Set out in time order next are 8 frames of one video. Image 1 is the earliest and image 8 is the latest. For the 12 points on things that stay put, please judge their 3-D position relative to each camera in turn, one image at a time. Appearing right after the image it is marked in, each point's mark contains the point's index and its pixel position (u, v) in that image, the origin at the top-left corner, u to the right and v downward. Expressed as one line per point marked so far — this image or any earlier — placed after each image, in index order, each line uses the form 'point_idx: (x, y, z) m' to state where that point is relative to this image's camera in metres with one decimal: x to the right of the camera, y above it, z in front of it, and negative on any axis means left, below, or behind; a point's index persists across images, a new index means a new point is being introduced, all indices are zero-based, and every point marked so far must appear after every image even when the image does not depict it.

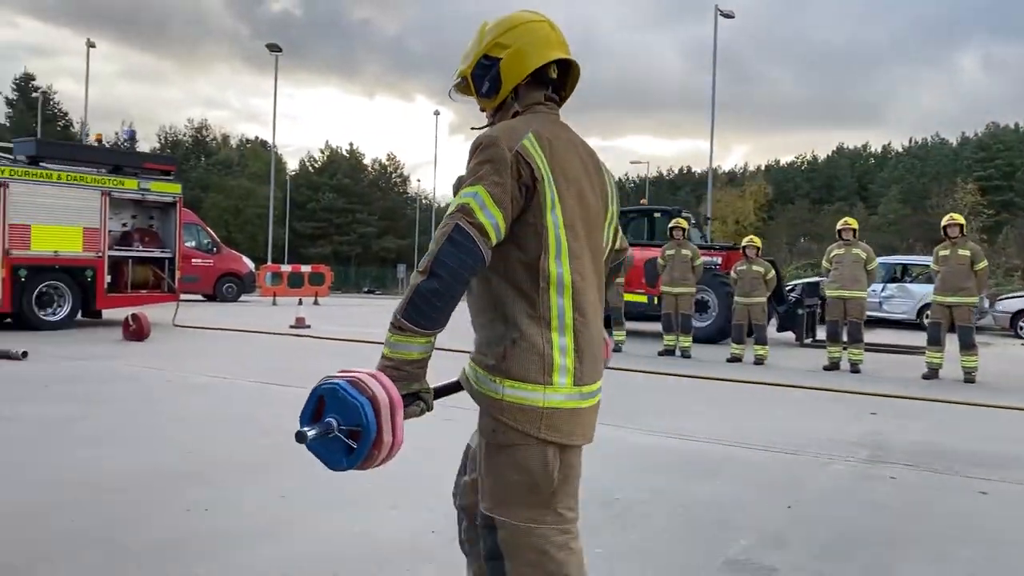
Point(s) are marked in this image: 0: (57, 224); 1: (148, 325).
0: (-7.2, +1.0, +13.8) m
1: (-5.2, -0.5, +12.4) m
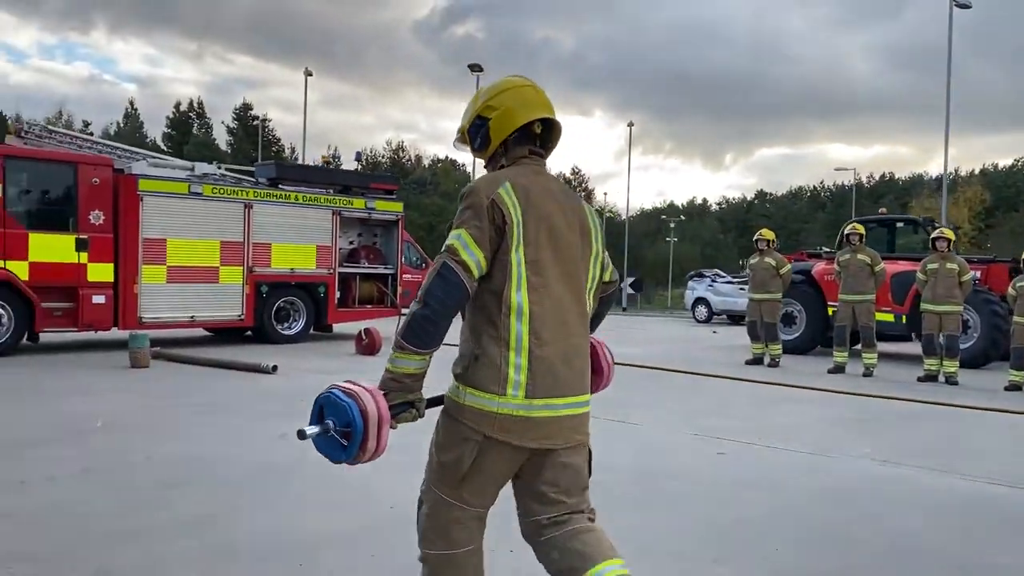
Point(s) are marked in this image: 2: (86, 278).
0: (-3.6, +0.8, +14.5) m
1: (-1.9, -0.7, +12.6) m
2: (-6.0, +0.1, +12.3) m
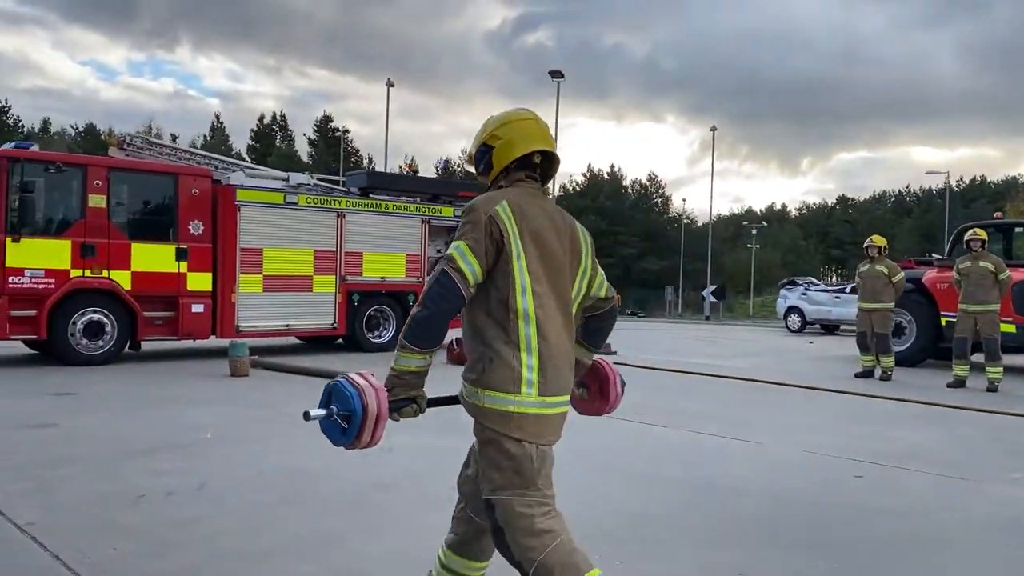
0: (-2.1, +0.6, +14.4) m
1: (-0.6, -0.9, +12.4) m
2: (-4.6, 0.0, +12.5) m
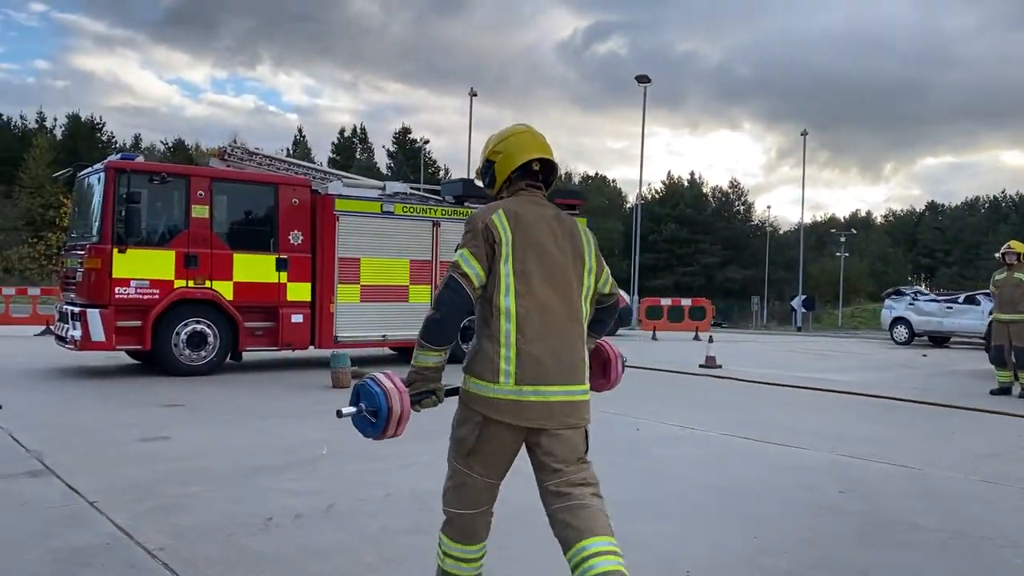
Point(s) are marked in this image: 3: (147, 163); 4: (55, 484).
0: (-0.5, +0.5, +14.1) m
1: (+0.8, -1.0, +12.0) m
2: (-3.2, -0.1, +12.4) m
3: (-4.7, +1.6, +11.5) m
4: (-2.9, -1.3, +5.6) m
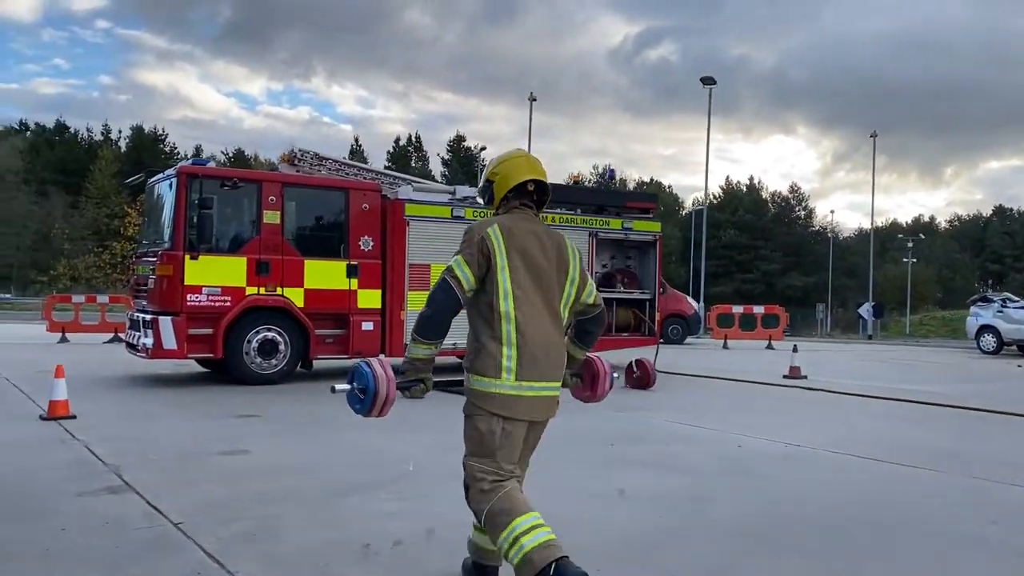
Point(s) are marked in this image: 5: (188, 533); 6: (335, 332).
0: (+0.6, +0.3, +13.7) m
1: (+1.8, -1.1, +11.5) m
2: (-2.2, -0.2, +12.1) m
3: (-3.8, +1.5, +11.3) m
4: (-2.3, -1.3, +5.3) m
5: (-1.7, -1.3, +4.7) m
6: (-2.4, -0.6, +12.1) m
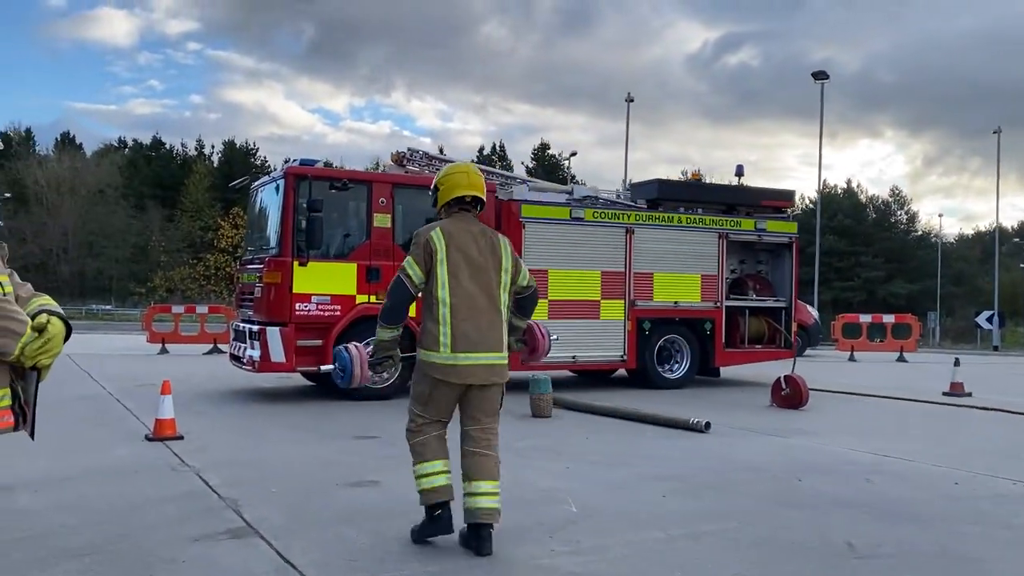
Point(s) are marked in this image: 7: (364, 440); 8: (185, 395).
0: (+2.4, +0.2, +12.5) m
1: (+3.4, -1.1, +10.2) m
2: (-0.5, -0.3, +11.2) m
3: (-2.2, +1.4, +10.6) m
4: (-1.3, -1.3, +4.5) m
5: (-0.8, -1.3, +3.8) m
6: (-0.8, -0.7, +11.3) m
7: (-1.3, -1.3, +7.7) m
8: (-4.1, -1.3, +11.0) m
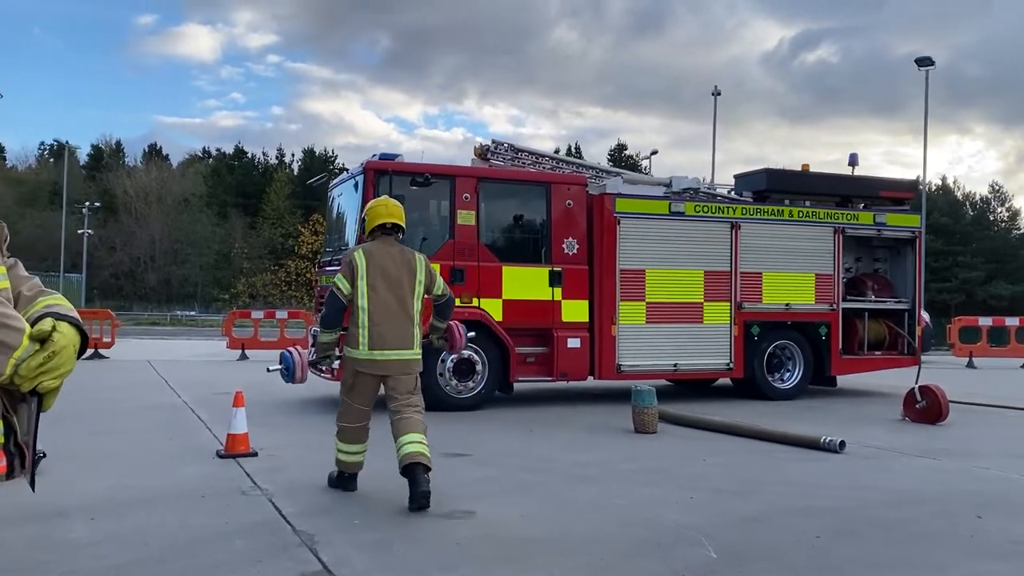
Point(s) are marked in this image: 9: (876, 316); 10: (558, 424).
0: (+3.6, +0.2, +11.4) m
1: (+4.4, -1.1, +9.0) m
2: (+0.6, -0.4, +10.3) m
3: (-1.2, +1.4, +9.8) m
4: (-0.7, -1.3, +3.7) m
5: (-0.3, -1.3, +2.9) m
6: (+0.3, -0.7, +10.4) m
7: (-0.5, -1.3, +6.9) m
8: (-3.0, -1.4, +10.4) m
9: (+4.9, -0.4, +11.8) m
10: (+0.4, -1.4, +8.7) m
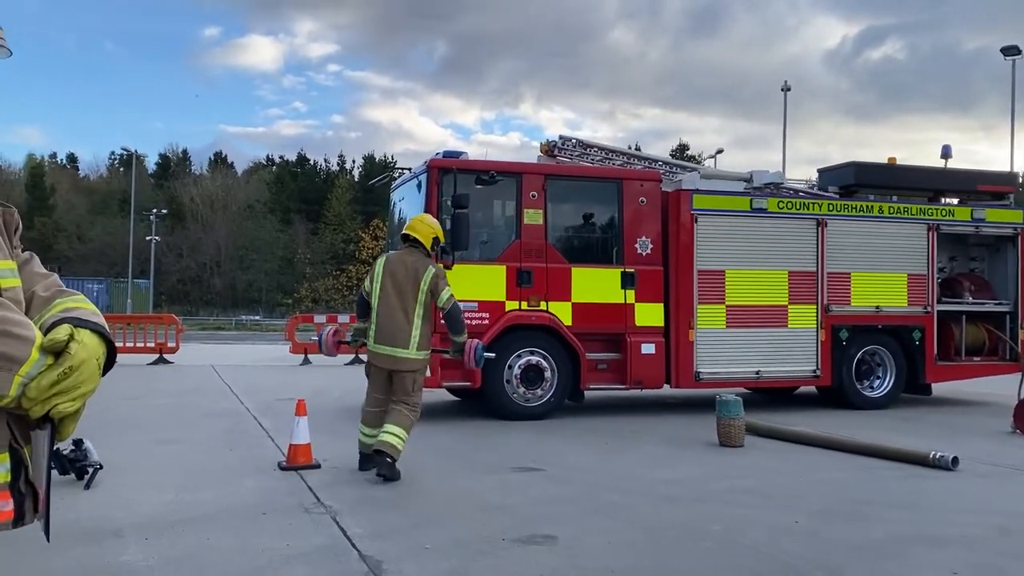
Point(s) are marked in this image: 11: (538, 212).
0: (+4.4, +0.2, +10.7) m
1: (+5.1, -1.1, +8.2) m
2: (+1.4, -0.4, +9.8) m
3: (-0.4, +1.4, +9.4) m
4: (-0.3, -1.3, +3.2) m
5: (0.0, -1.3, +2.5) m
6: (+1.1, -0.8, +9.9) m
7: (+0.1, -1.4, +6.5) m
8: (-2.2, -1.4, +10.1) m
9: (+5.7, -0.4, +10.9) m
10: (+1.1, -1.4, +8.2) m
11: (+0.3, +0.8, +9.5) m
